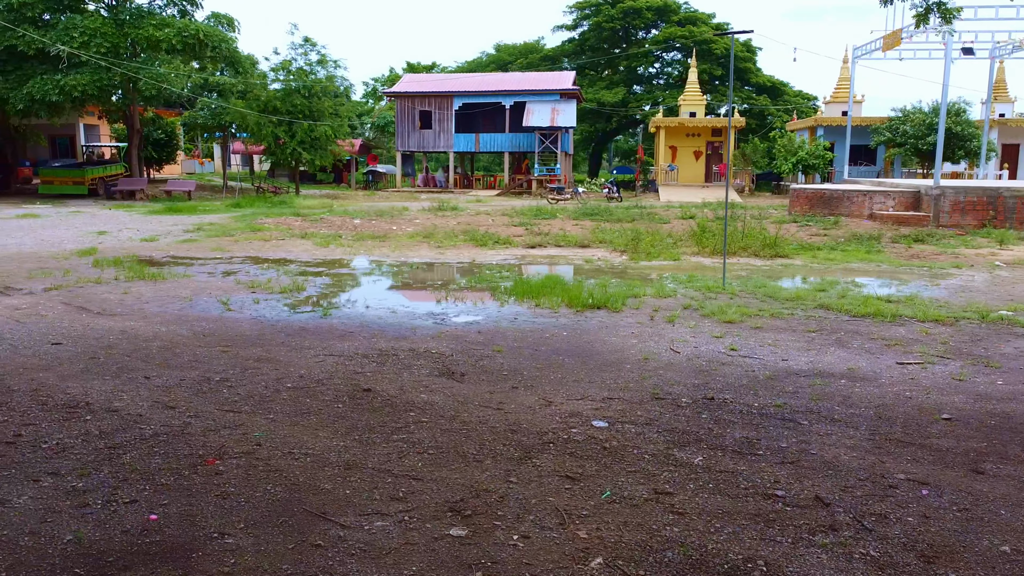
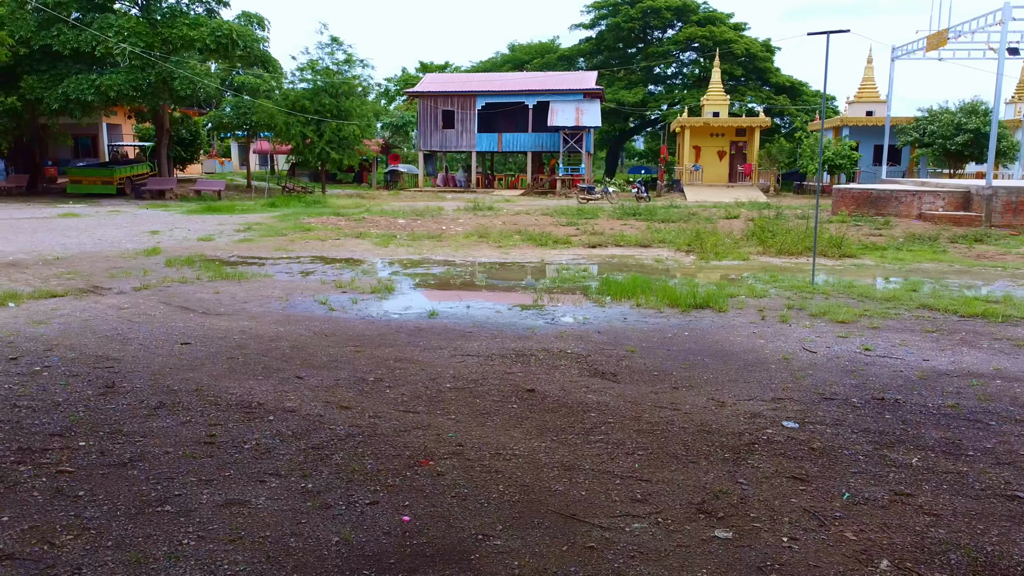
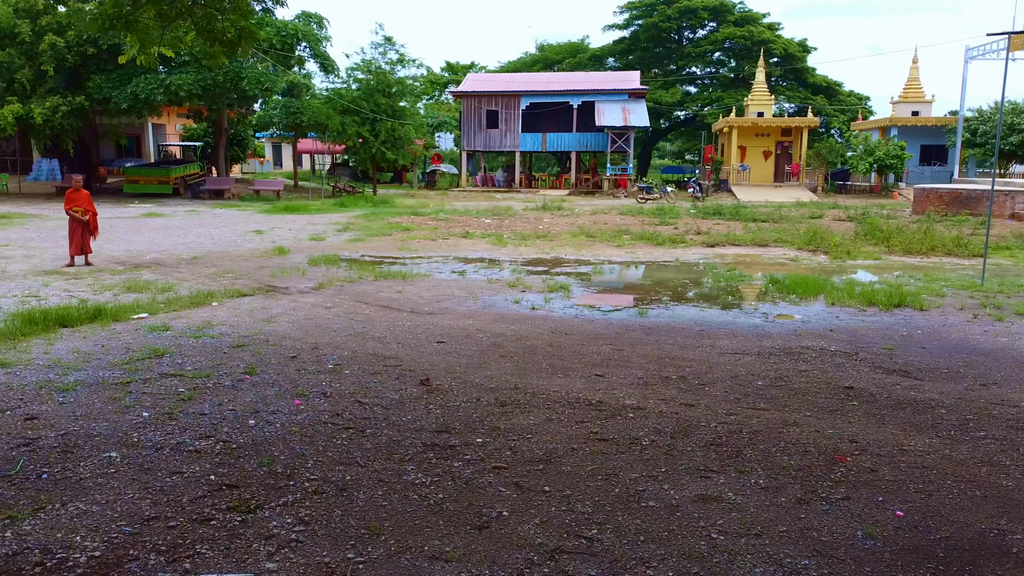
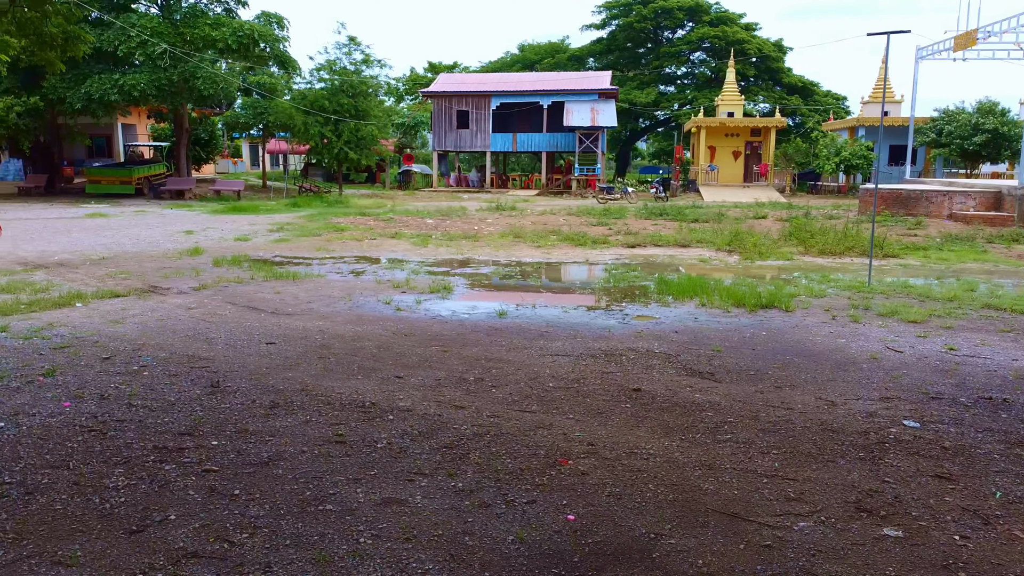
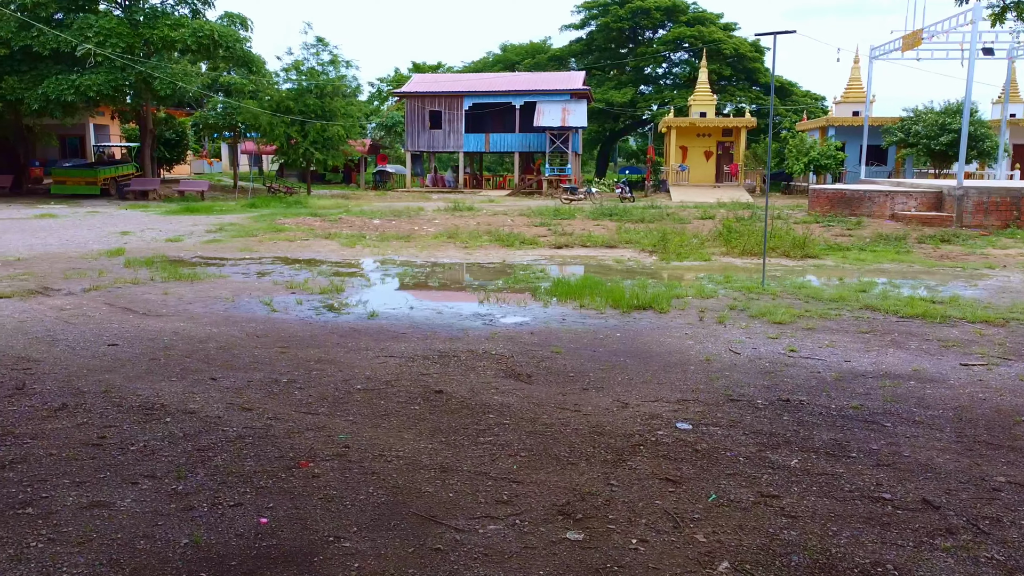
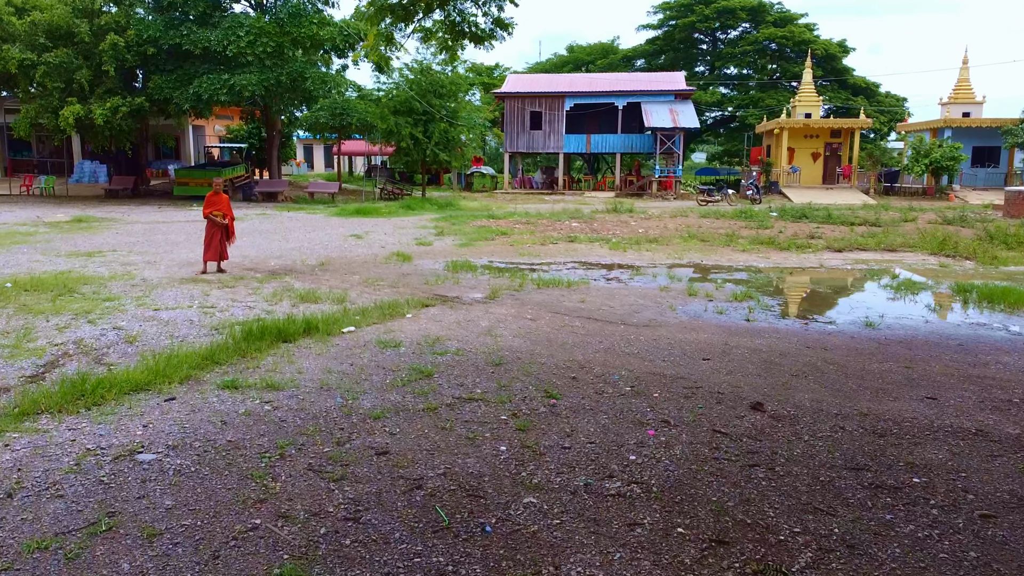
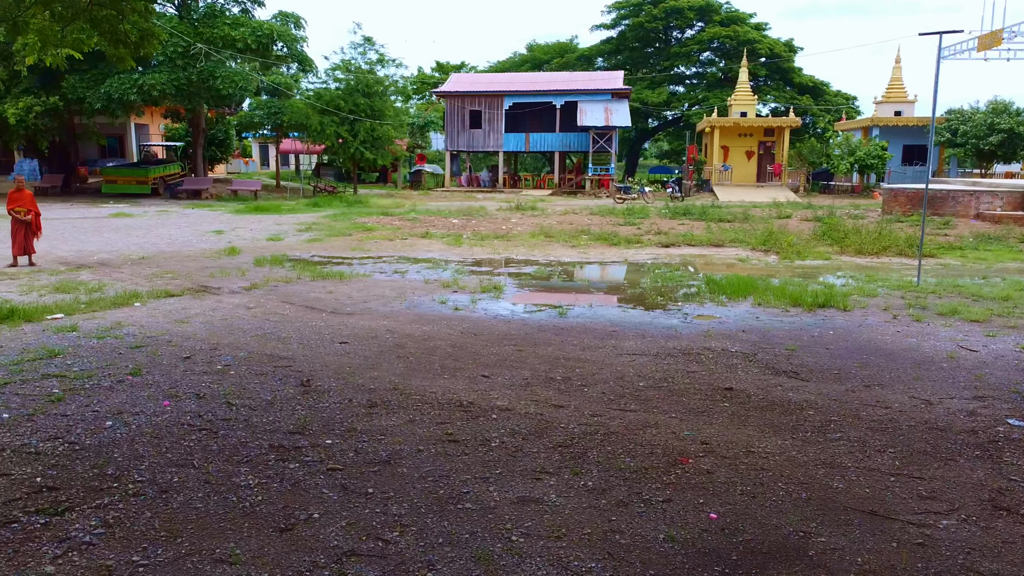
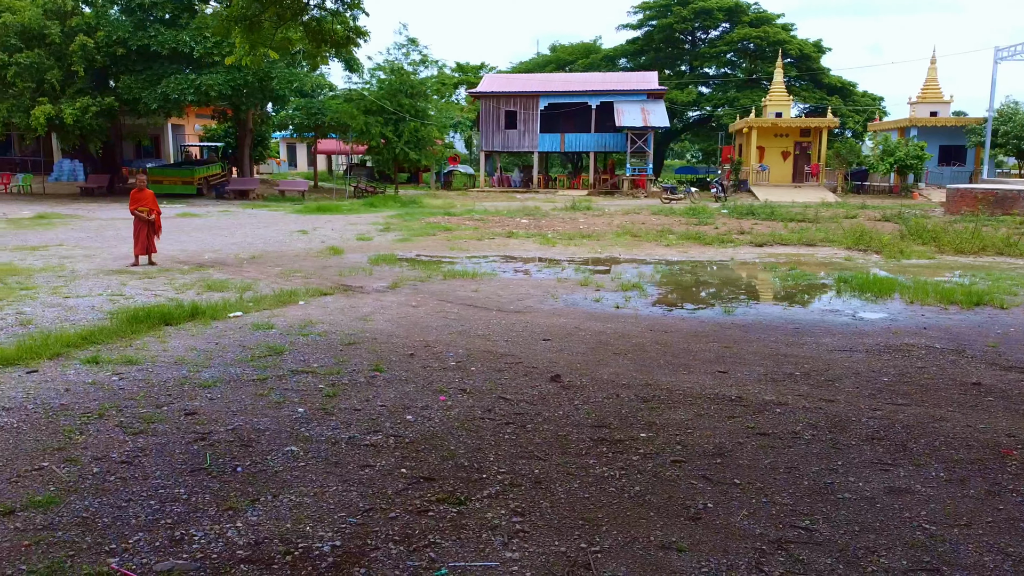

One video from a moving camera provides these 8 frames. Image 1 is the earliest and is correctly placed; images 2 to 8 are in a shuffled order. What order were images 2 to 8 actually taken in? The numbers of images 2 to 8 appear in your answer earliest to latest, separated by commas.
5, 2, 4, 7, 3, 8, 6
